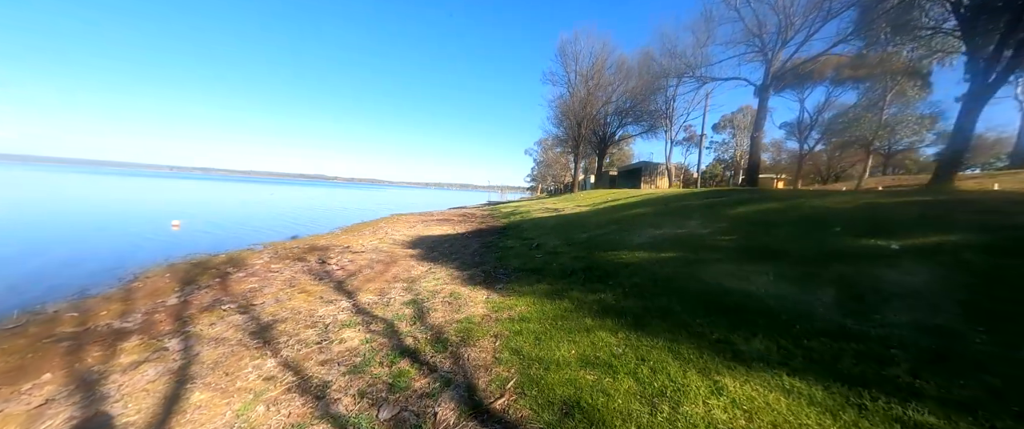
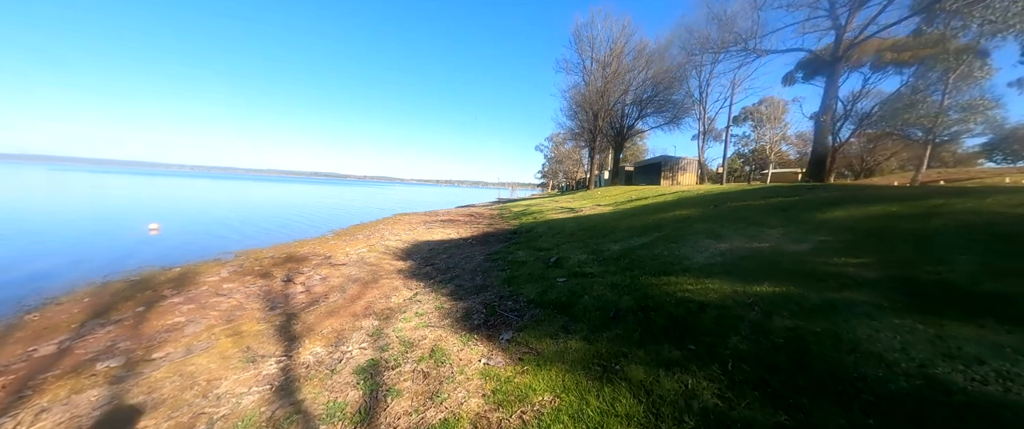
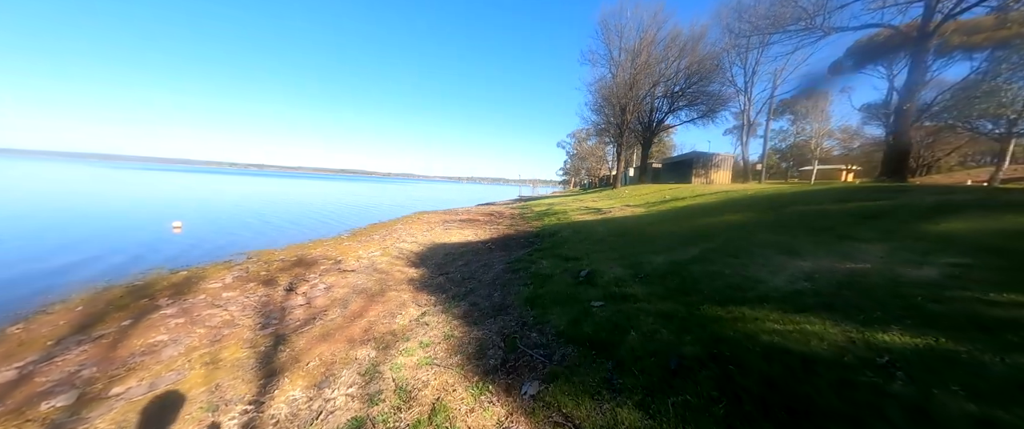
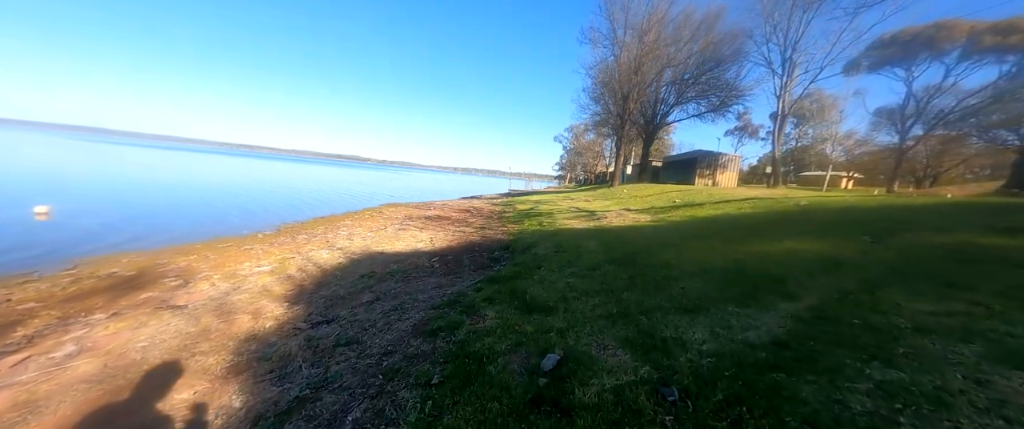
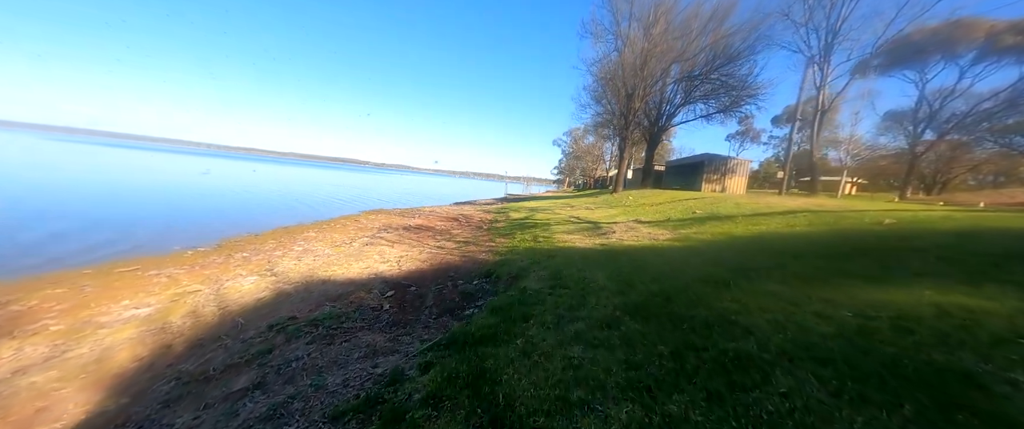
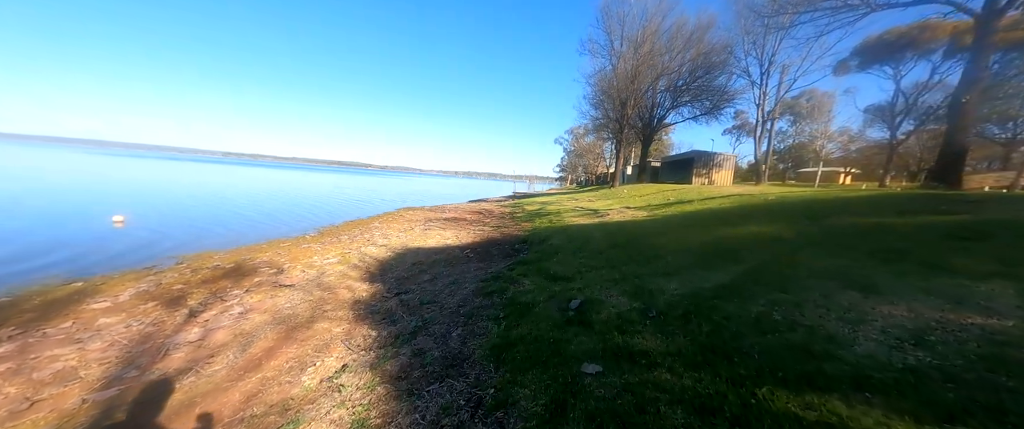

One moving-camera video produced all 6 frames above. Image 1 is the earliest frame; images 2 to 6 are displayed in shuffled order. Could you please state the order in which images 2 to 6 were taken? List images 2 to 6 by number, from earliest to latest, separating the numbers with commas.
2, 3, 6, 4, 5
